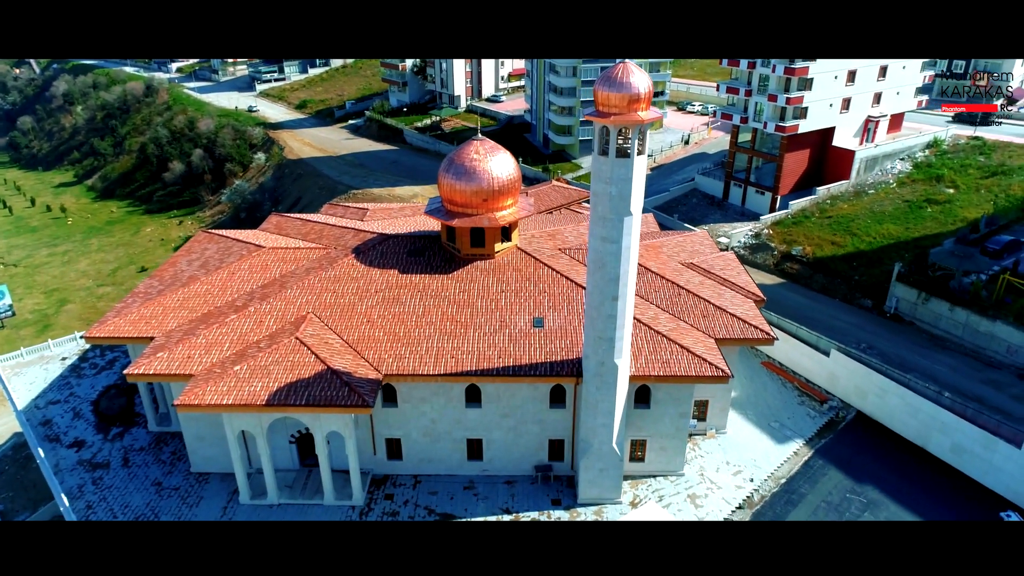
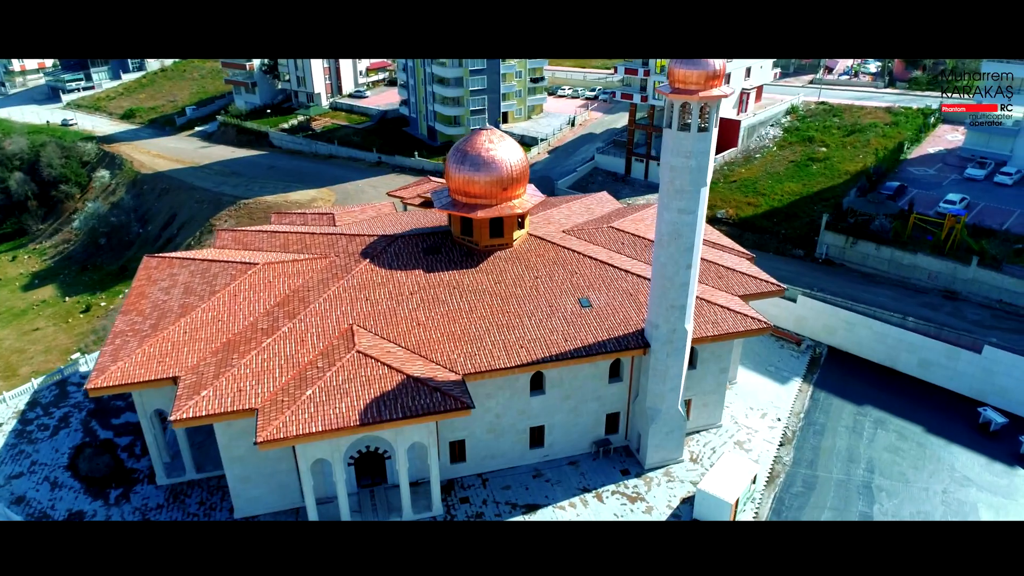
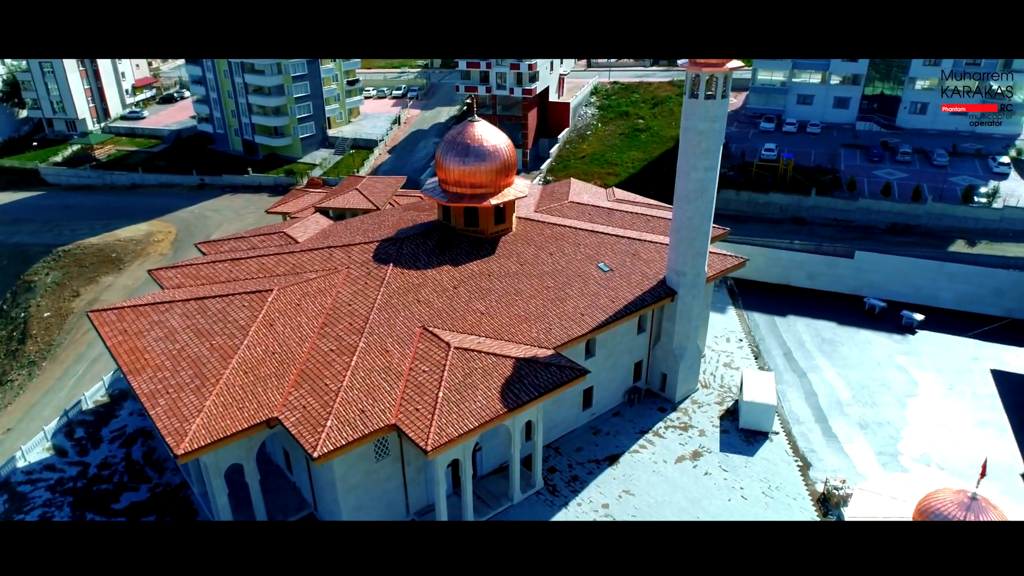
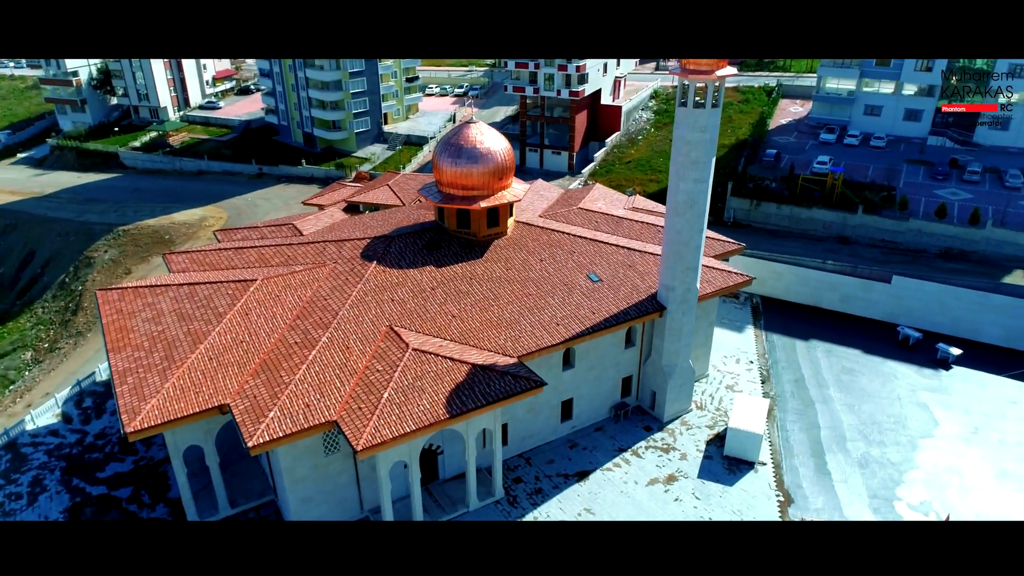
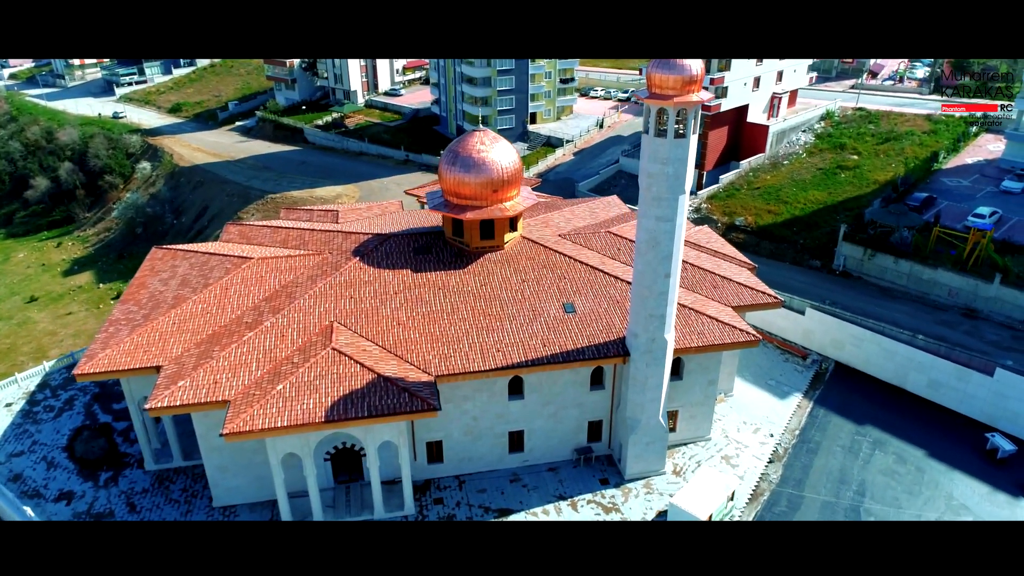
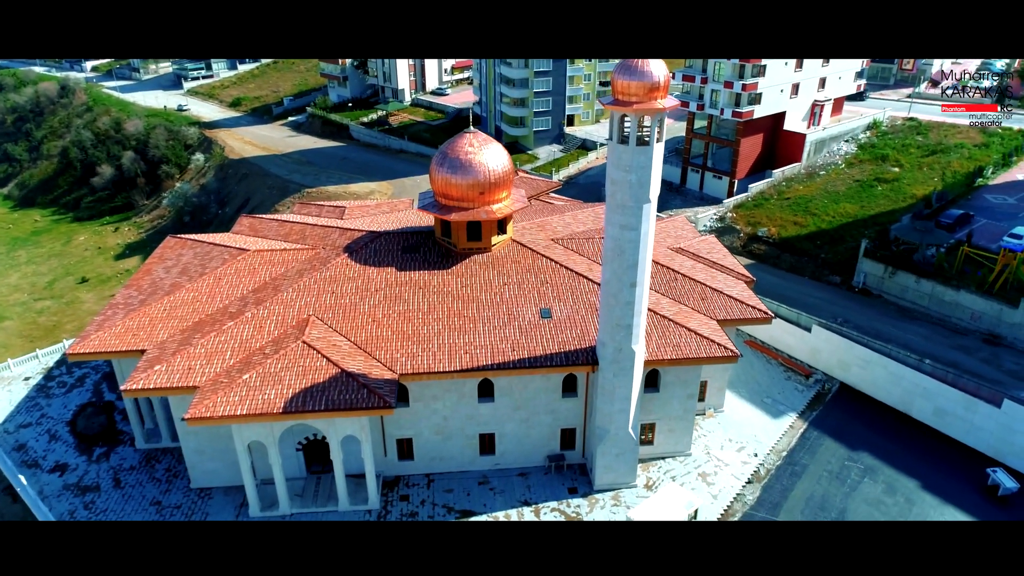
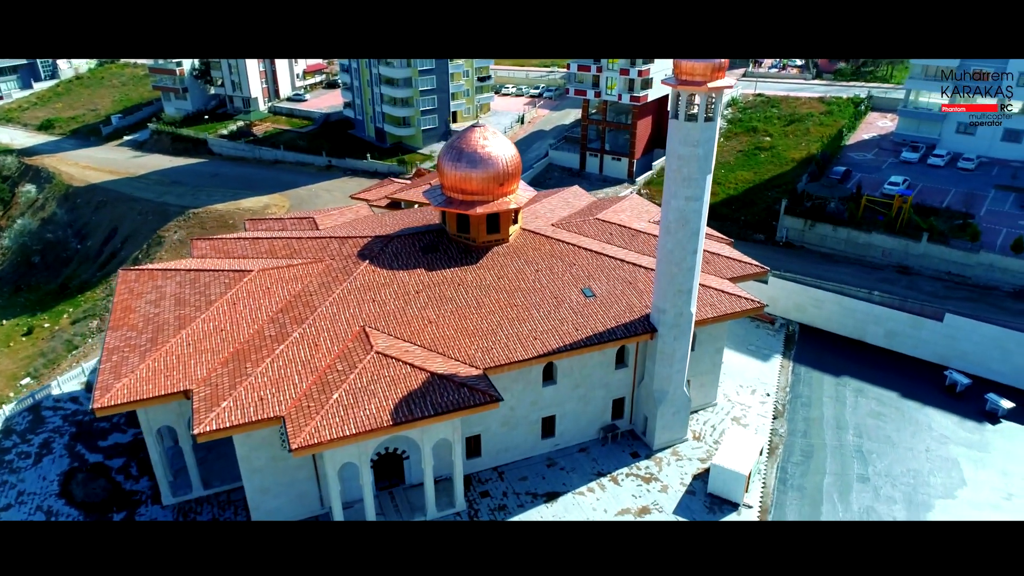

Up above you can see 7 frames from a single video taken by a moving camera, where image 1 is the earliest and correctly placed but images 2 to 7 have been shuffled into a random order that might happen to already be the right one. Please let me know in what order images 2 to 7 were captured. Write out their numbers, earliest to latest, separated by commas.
6, 5, 2, 7, 4, 3
